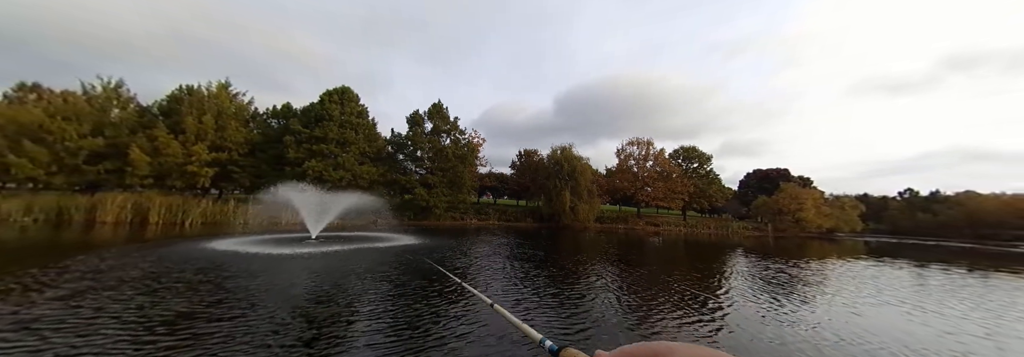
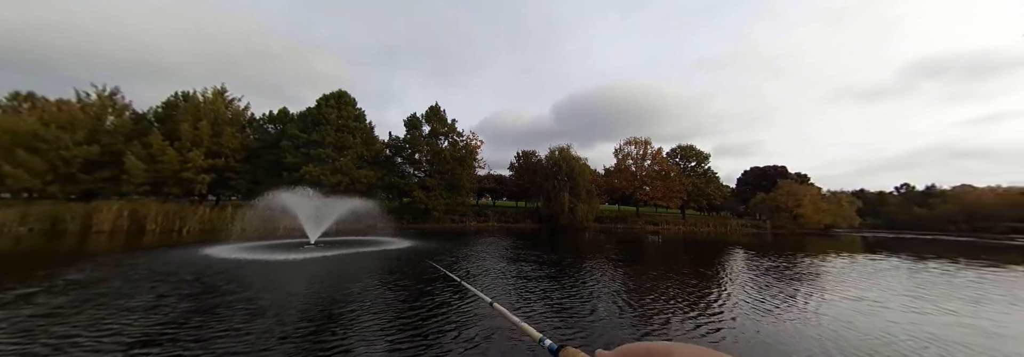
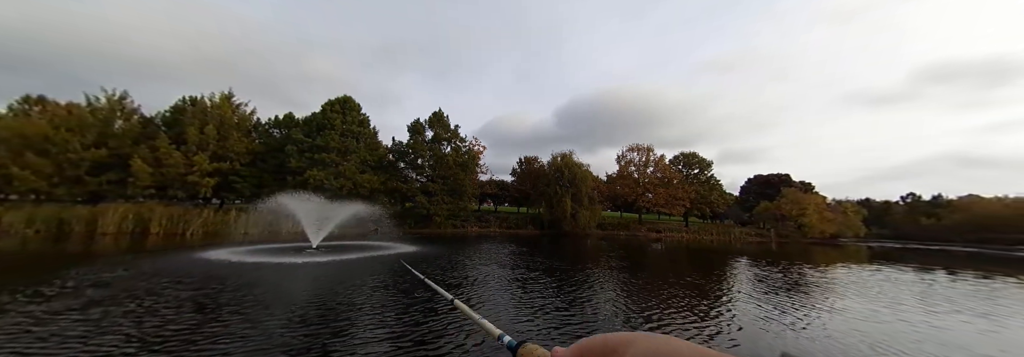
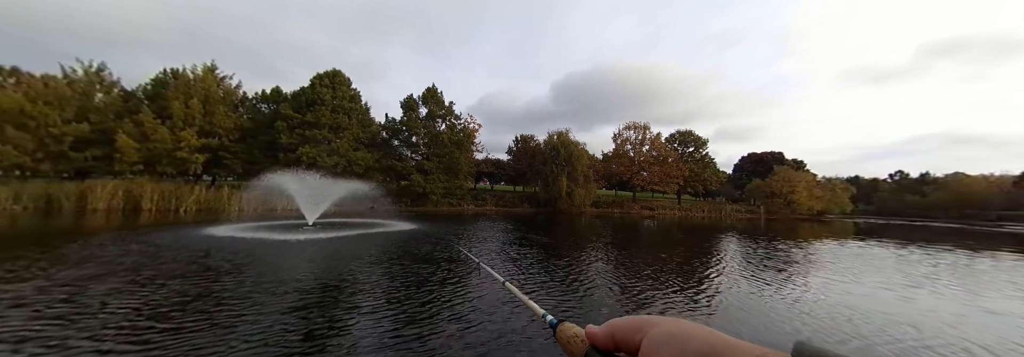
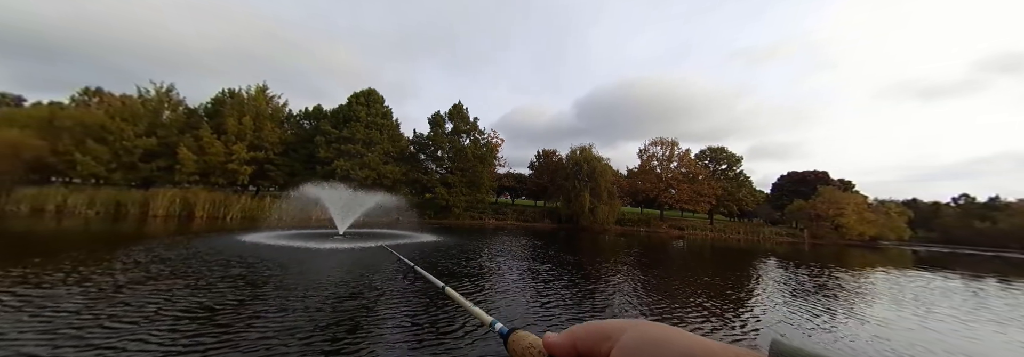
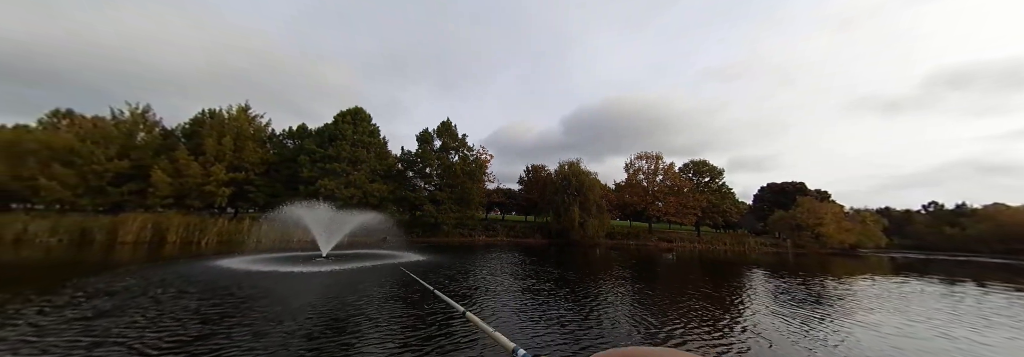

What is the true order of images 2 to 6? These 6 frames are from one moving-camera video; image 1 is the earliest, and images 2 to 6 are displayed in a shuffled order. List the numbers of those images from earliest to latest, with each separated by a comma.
4, 5, 3, 6, 2
